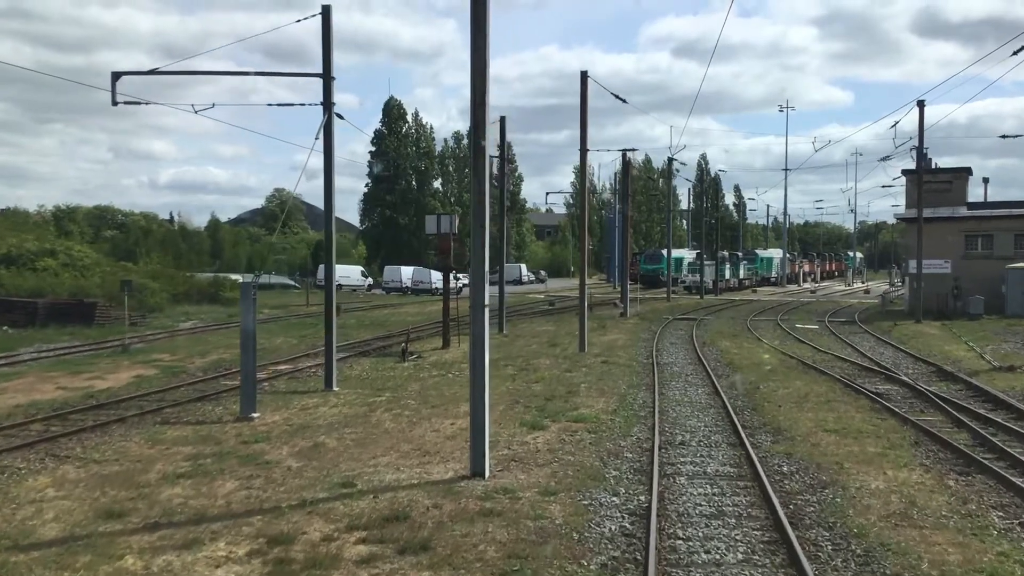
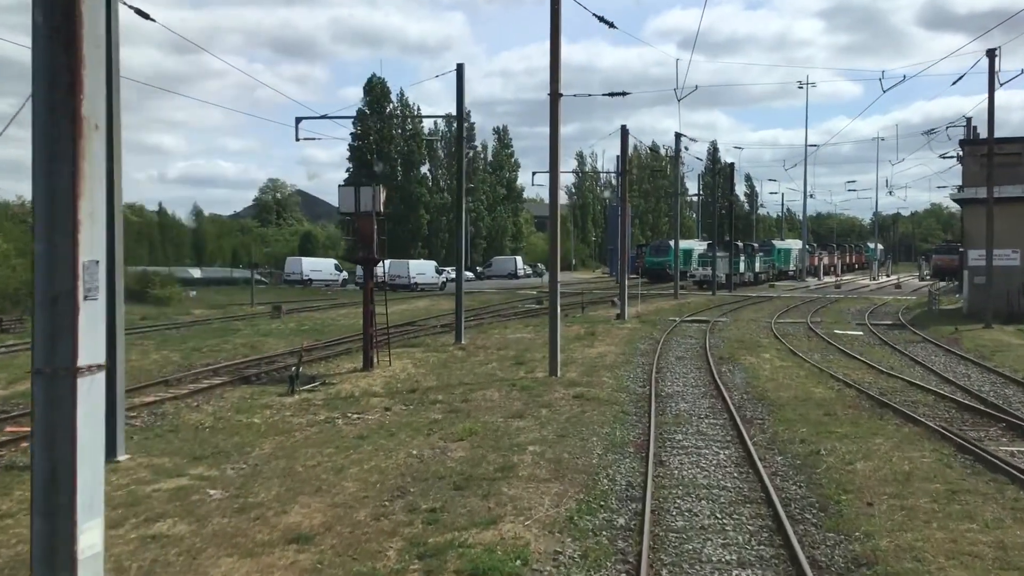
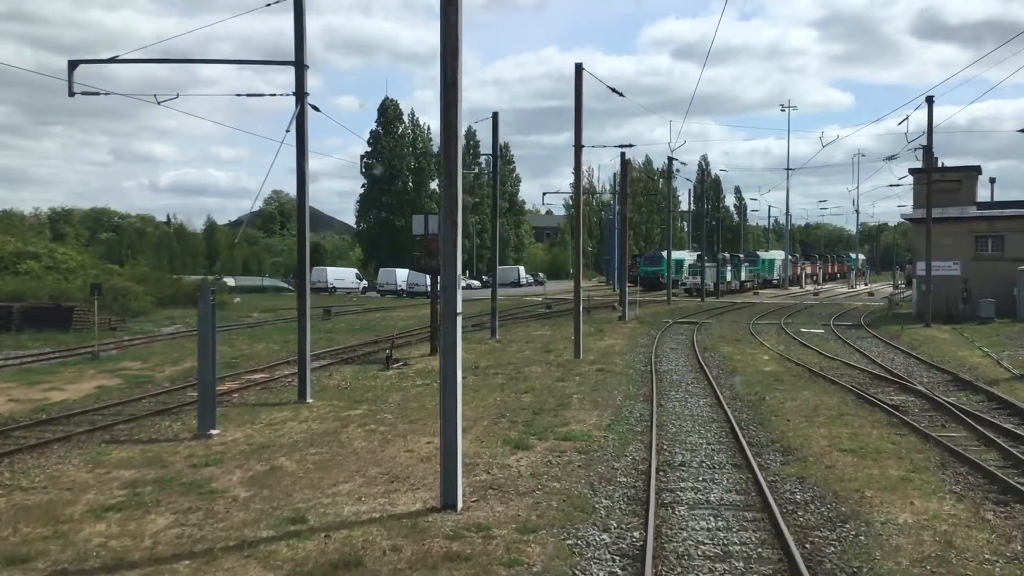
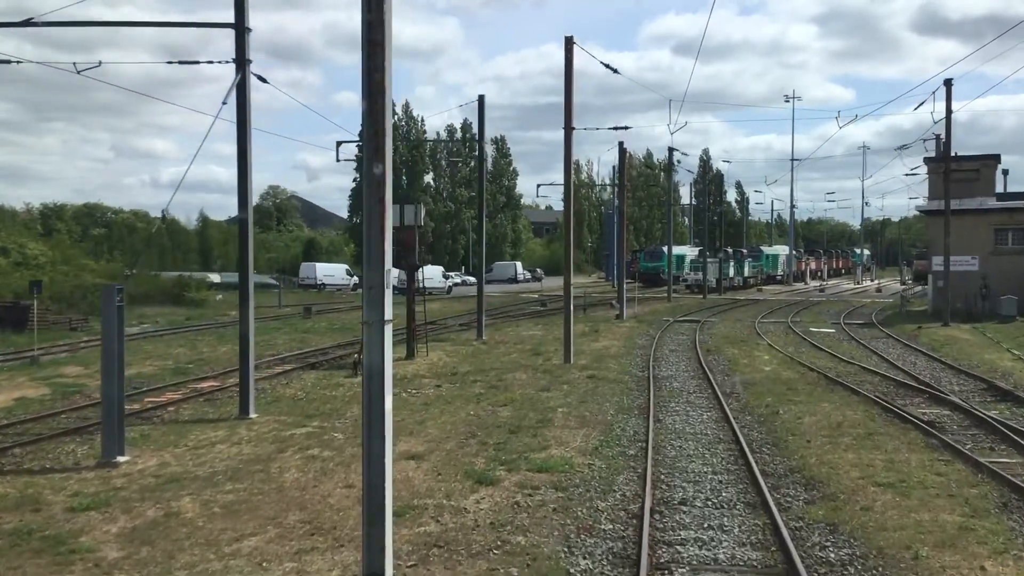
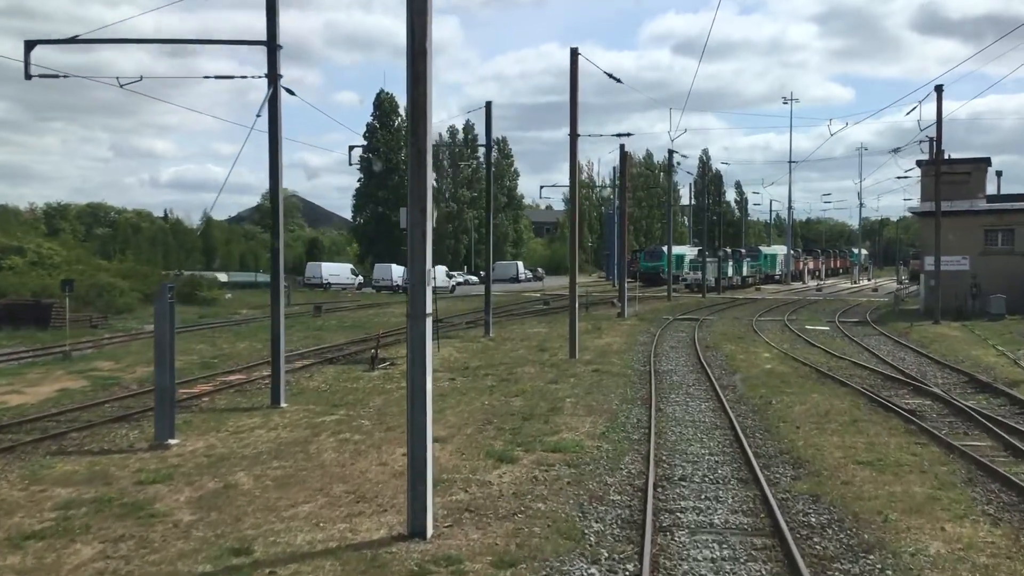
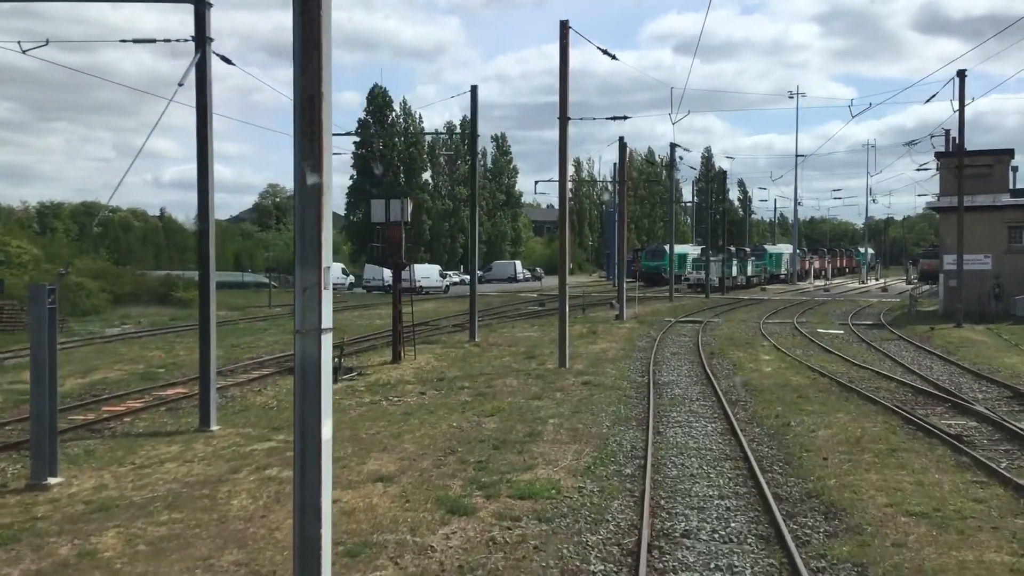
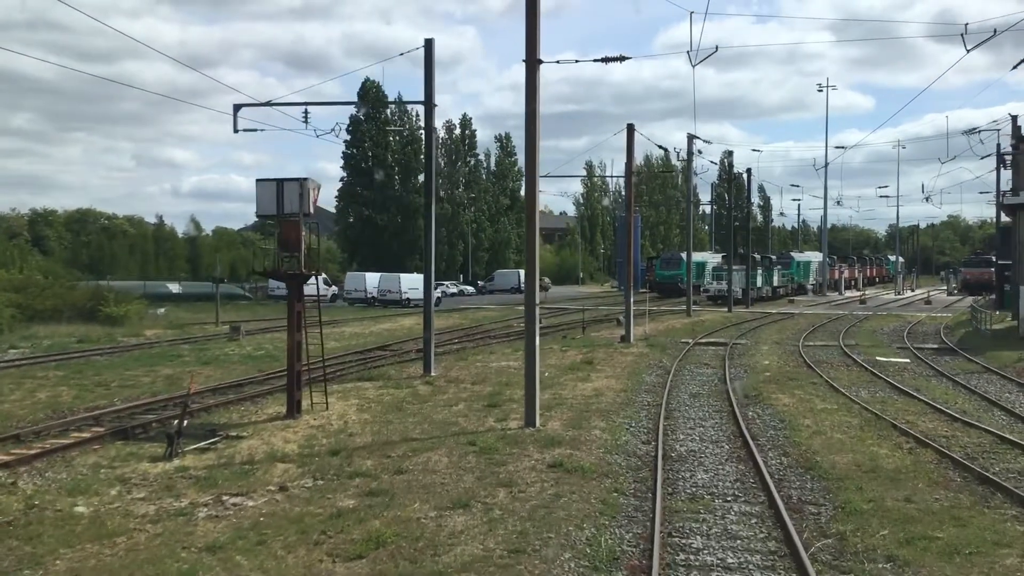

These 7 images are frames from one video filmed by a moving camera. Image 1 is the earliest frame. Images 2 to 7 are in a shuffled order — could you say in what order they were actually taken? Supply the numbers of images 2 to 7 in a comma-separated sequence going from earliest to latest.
3, 5, 4, 6, 2, 7
